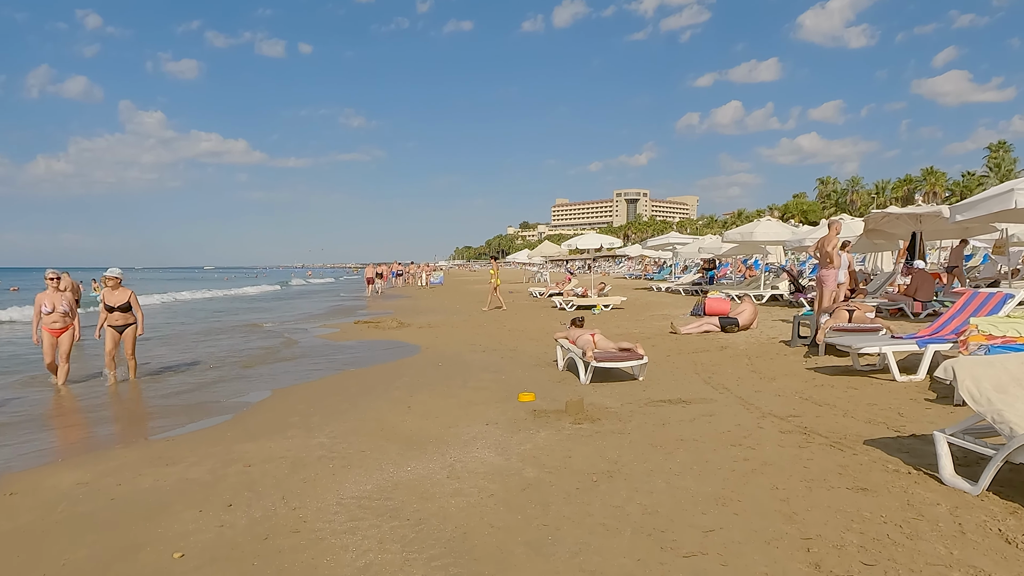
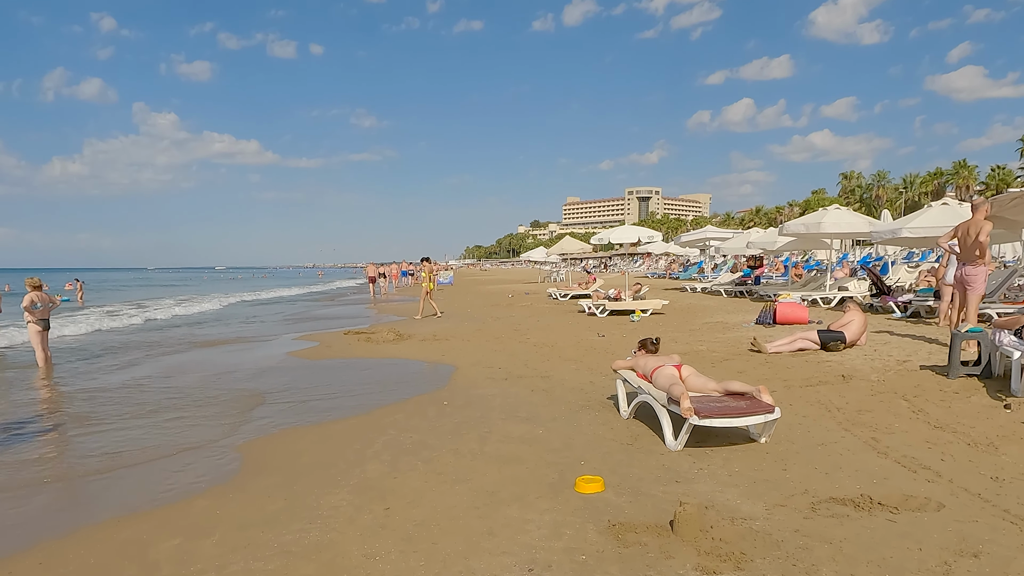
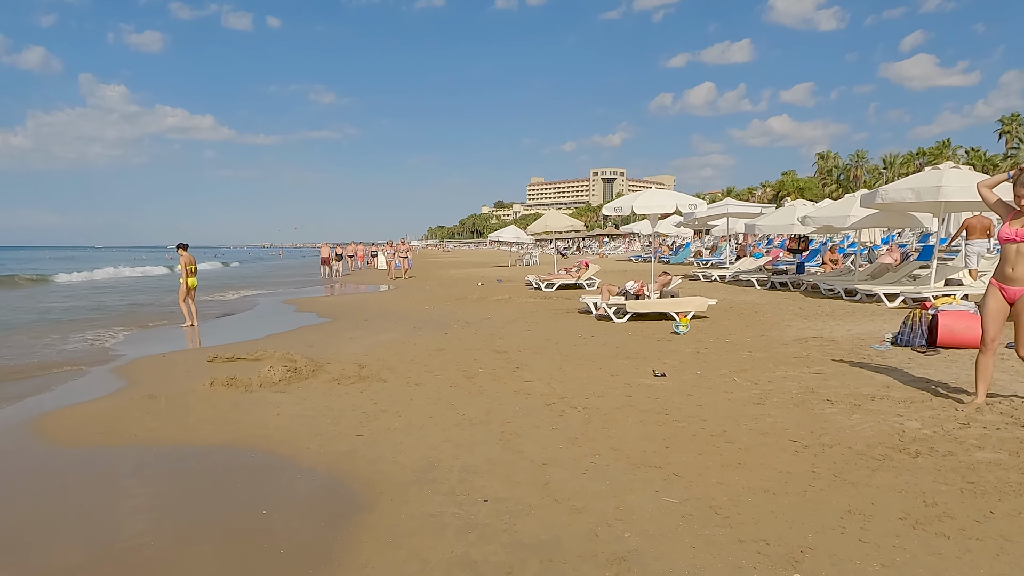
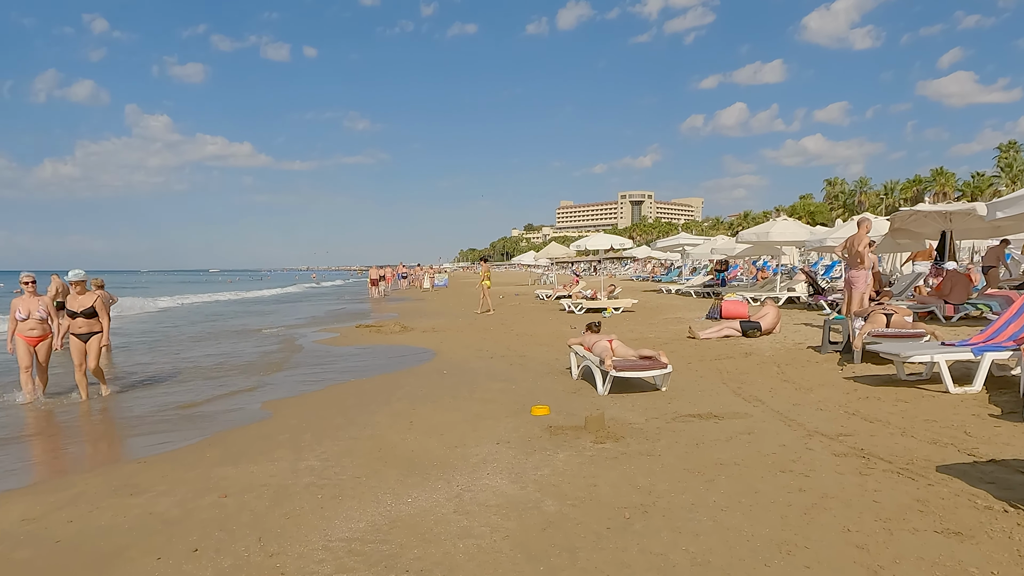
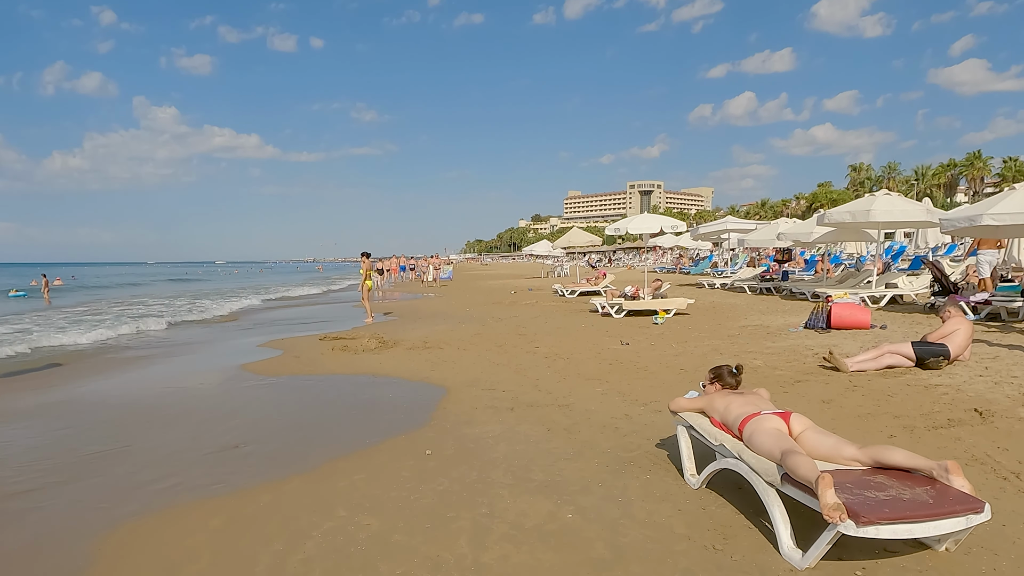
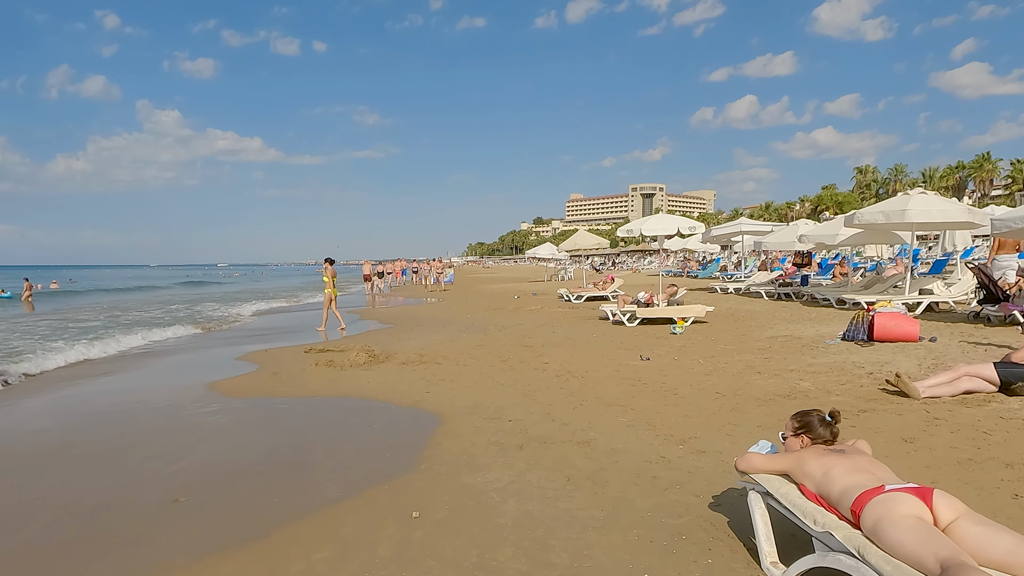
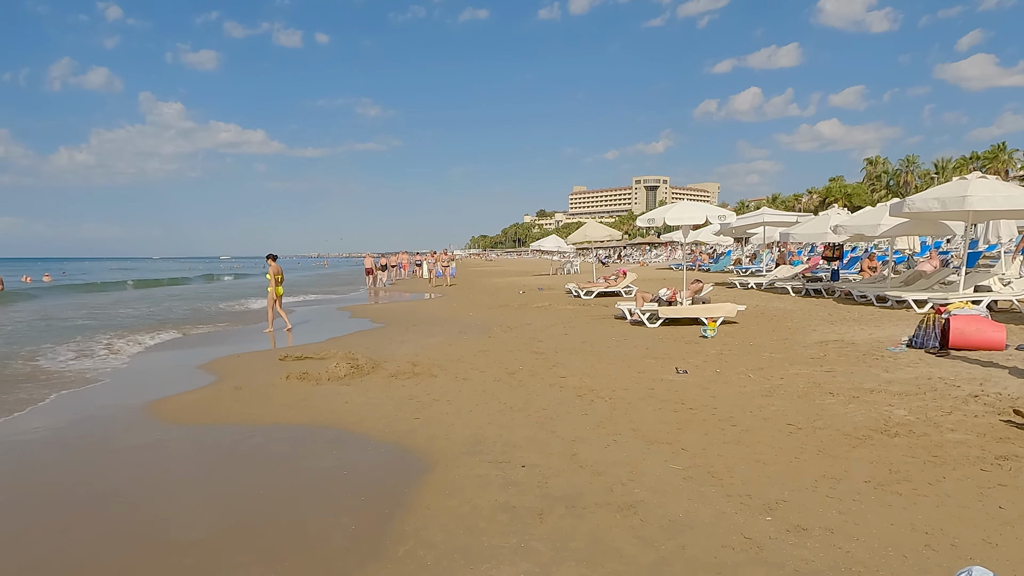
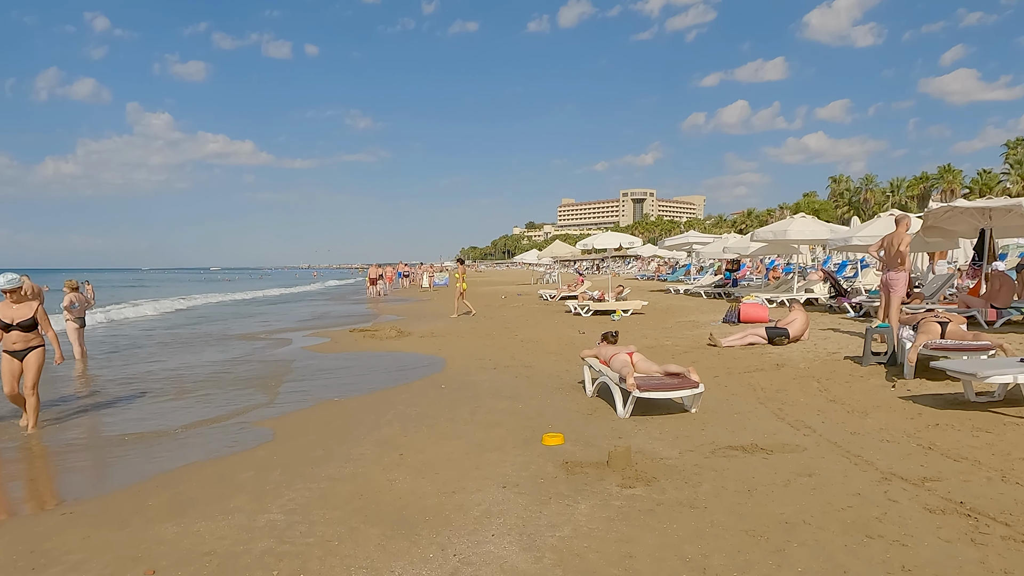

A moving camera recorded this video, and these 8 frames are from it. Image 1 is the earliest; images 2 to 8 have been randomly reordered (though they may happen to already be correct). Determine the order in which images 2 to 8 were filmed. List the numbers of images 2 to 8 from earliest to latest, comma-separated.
4, 8, 2, 5, 6, 7, 3
